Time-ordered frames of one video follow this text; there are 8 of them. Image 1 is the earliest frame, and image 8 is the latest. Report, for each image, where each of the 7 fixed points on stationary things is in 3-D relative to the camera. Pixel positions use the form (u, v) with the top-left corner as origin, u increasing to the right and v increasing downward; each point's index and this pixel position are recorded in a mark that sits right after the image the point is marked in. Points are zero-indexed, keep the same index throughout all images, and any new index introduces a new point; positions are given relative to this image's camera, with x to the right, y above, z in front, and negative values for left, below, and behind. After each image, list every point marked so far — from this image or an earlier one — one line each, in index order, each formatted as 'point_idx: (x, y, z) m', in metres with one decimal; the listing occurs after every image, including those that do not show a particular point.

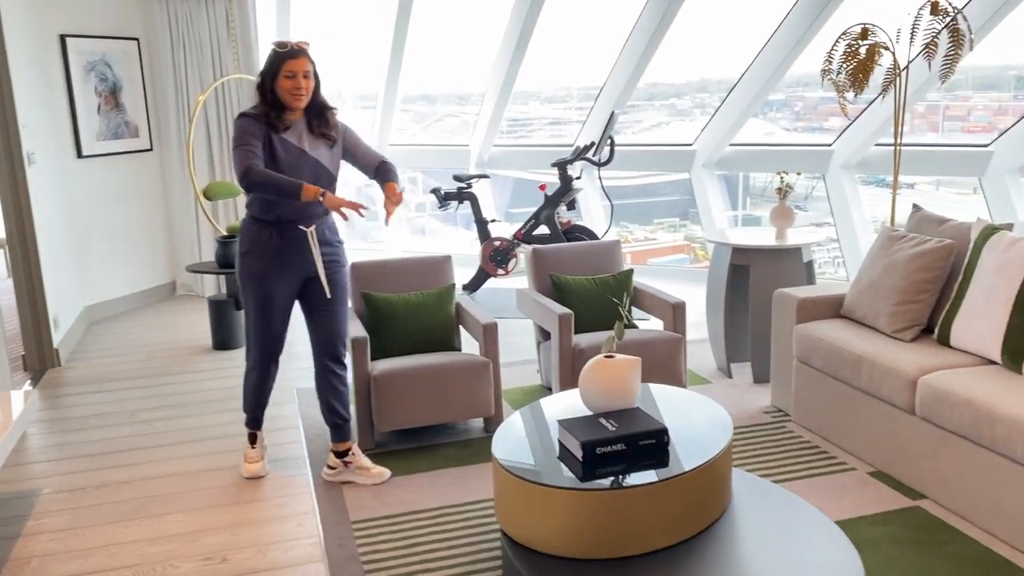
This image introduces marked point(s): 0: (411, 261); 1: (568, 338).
0: (-0.5, +0.1, +4.4) m
1: (+0.3, -0.2, +4.0) m
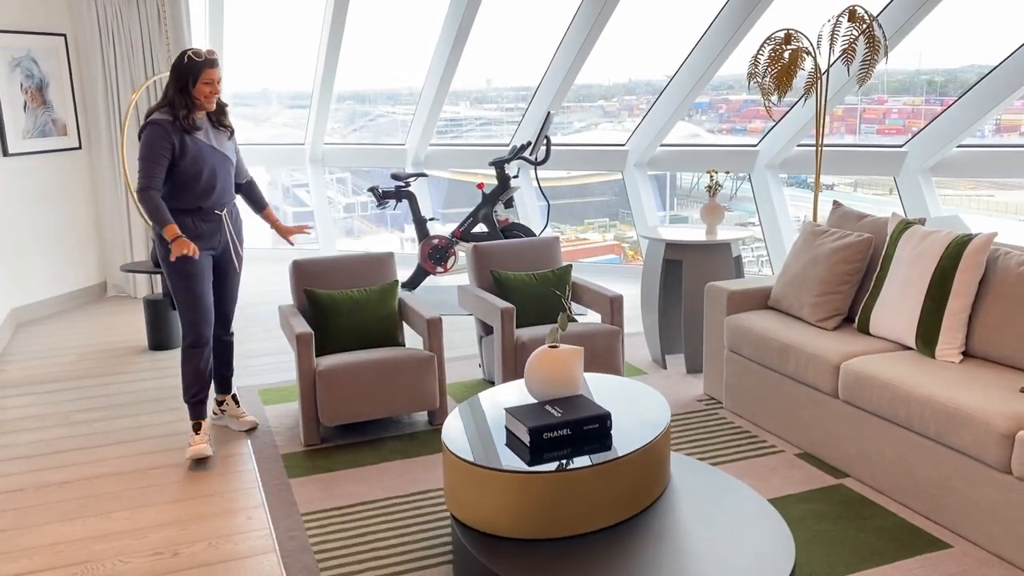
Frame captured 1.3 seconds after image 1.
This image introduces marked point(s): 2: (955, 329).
0: (-0.8, +0.2, +4.4) m
1: (0.0, -0.2, +4.1) m
2: (+1.7, -0.2, +3.3) m
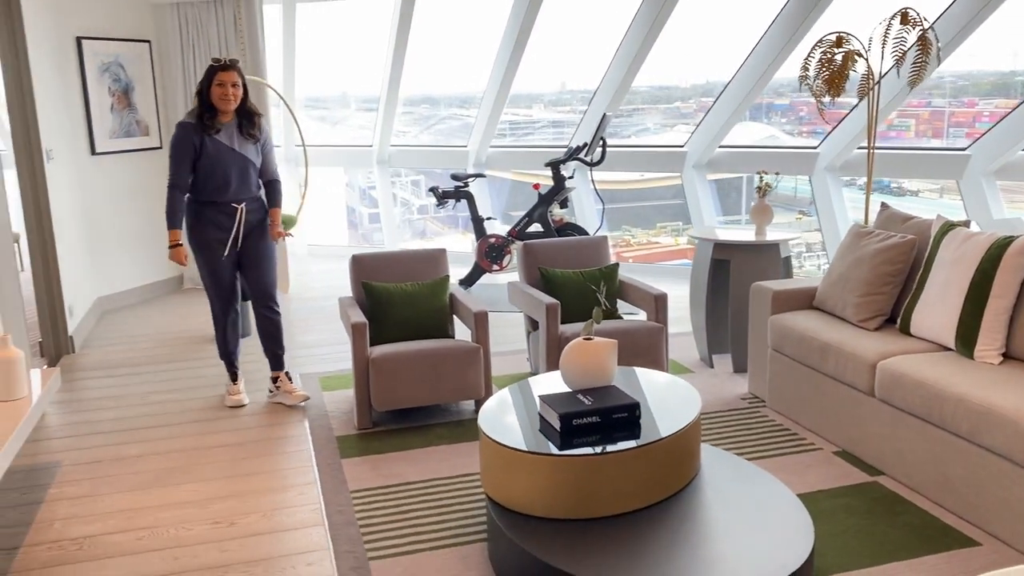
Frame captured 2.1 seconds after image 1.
0: (-0.5, +0.2, +4.6) m
1: (+0.2, -0.2, +4.3) m
2: (+1.8, -0.2, +3.3) m
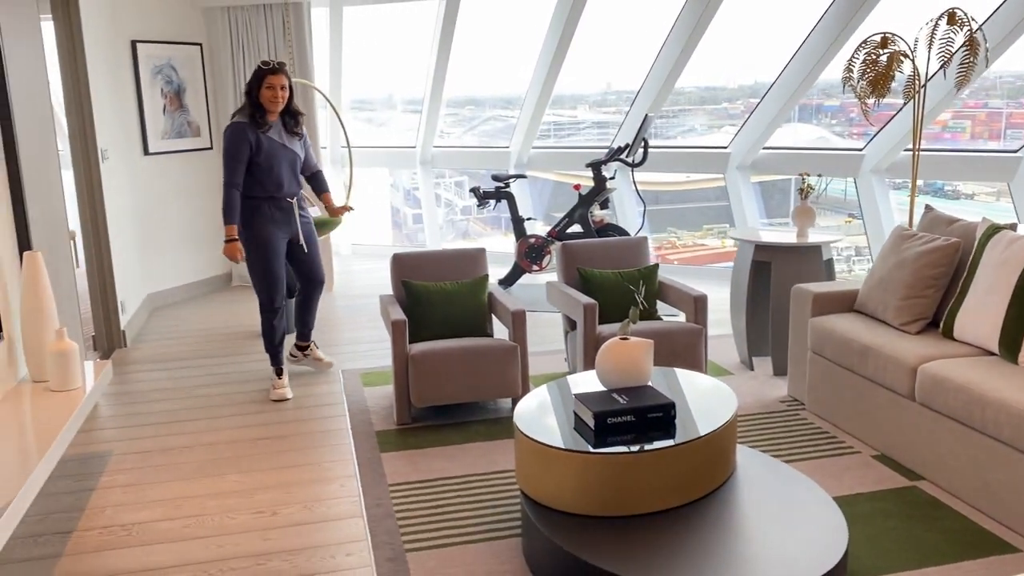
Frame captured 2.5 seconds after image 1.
0: (-0.3, +0.2, +4.7) m
1: (+0.4, -0.2, +4.3) m
2: (+2.0, -0.2, +3.3) m
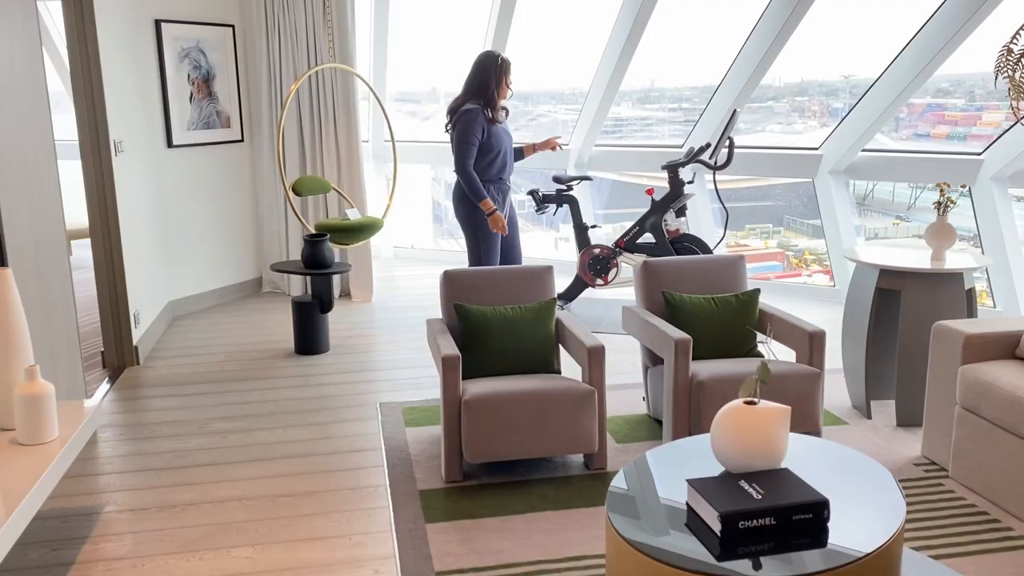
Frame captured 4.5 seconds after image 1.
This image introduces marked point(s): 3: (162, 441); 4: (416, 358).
0: (0.0, +0.1, +3.9) m
1: (+0.7, -0.3, +3.5) m
2: (+2.2, -0.3, +2.4) m
3: (-1.6, -0.7, +3.9) m
4: (-0.6, -0.4, +5.1) m
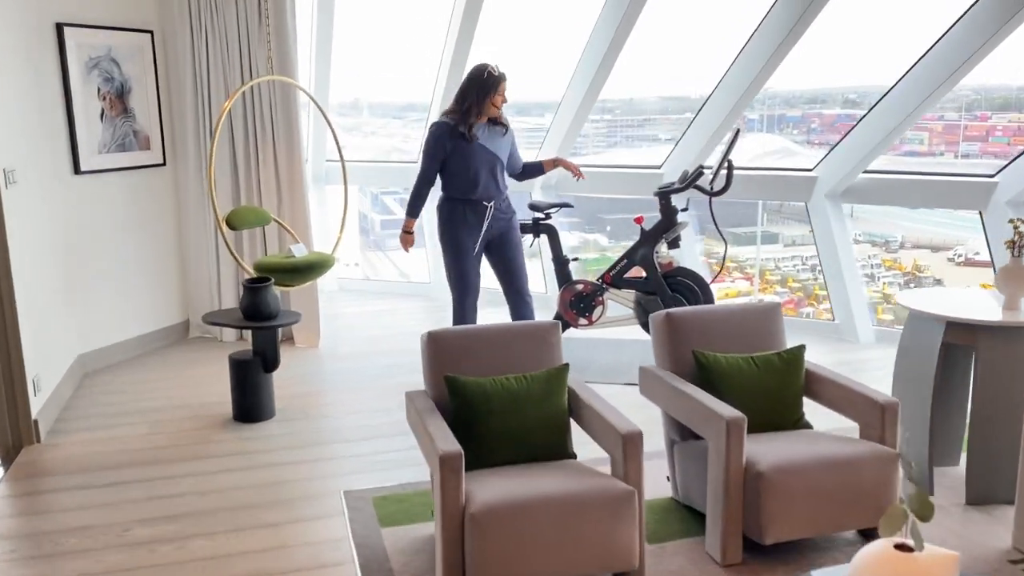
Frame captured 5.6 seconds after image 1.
0: (0.0, -0.2, +3.2) m
1: (+0.7, -0.5, +2.8) m
2: (+2.3, -0.5, +1.9) m
3: (-1.6, -0.9, +3.0) m
4: (-0.6, -0.7, +4.3) m
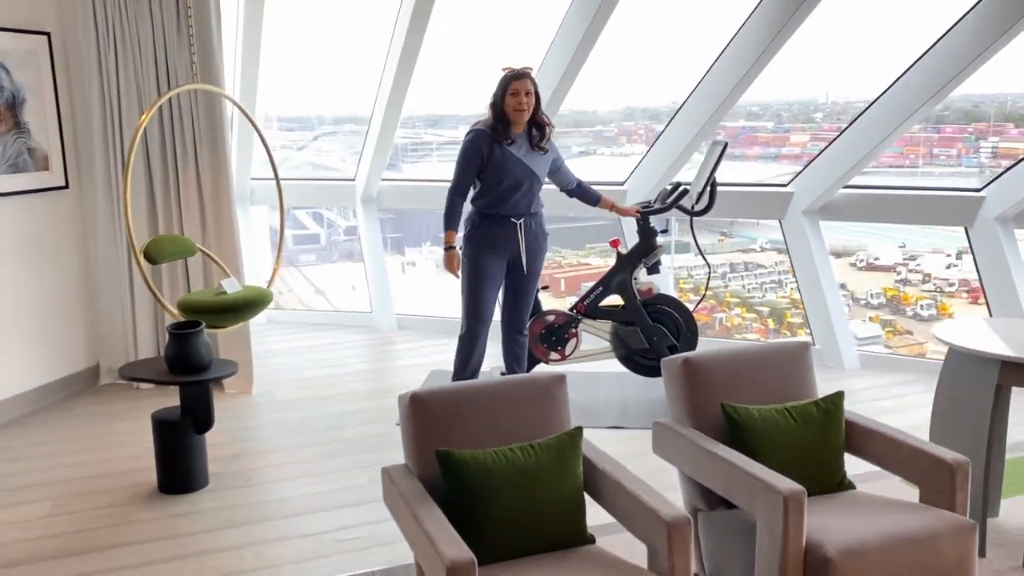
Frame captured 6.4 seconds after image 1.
0: (0.0, -0.3, +2.7) m
1: (+0.8, -0.7, +2.4) m
2: (+2.5, -0.6, +1.5) m
3: (-1.5, -1.1, +2.3) m
4: (-0.7, -0.9, +3.7) m
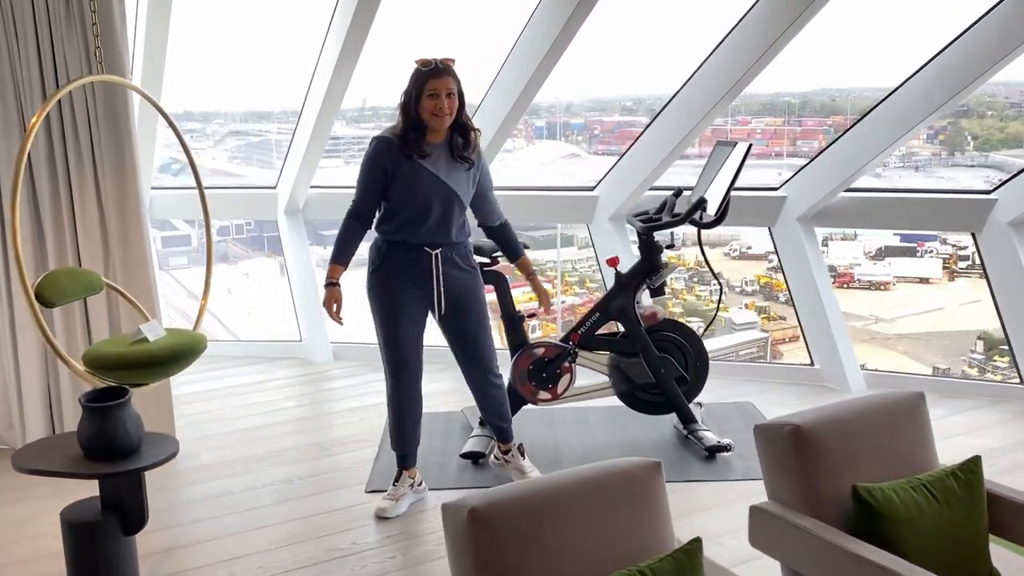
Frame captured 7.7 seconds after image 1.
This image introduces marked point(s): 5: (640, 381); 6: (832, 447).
0: (+0.2, -0.4, +1.9) m
1: (+1.0, -0.8, +1.7) m
2: (+2.8, -0.7, +1.2) m
3: (-1.2, -1.3, +1.4) m
4: (-0.7, -1.0, +2.9) m
5: (+0.6, -0.4, +4.1) m
6: (+0.8, -0.4, +2.3) m
